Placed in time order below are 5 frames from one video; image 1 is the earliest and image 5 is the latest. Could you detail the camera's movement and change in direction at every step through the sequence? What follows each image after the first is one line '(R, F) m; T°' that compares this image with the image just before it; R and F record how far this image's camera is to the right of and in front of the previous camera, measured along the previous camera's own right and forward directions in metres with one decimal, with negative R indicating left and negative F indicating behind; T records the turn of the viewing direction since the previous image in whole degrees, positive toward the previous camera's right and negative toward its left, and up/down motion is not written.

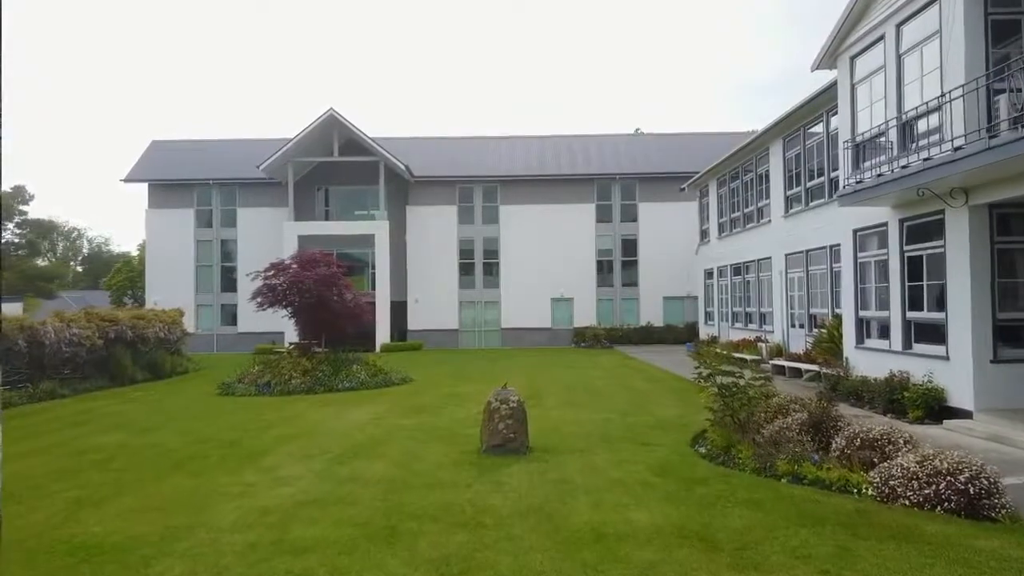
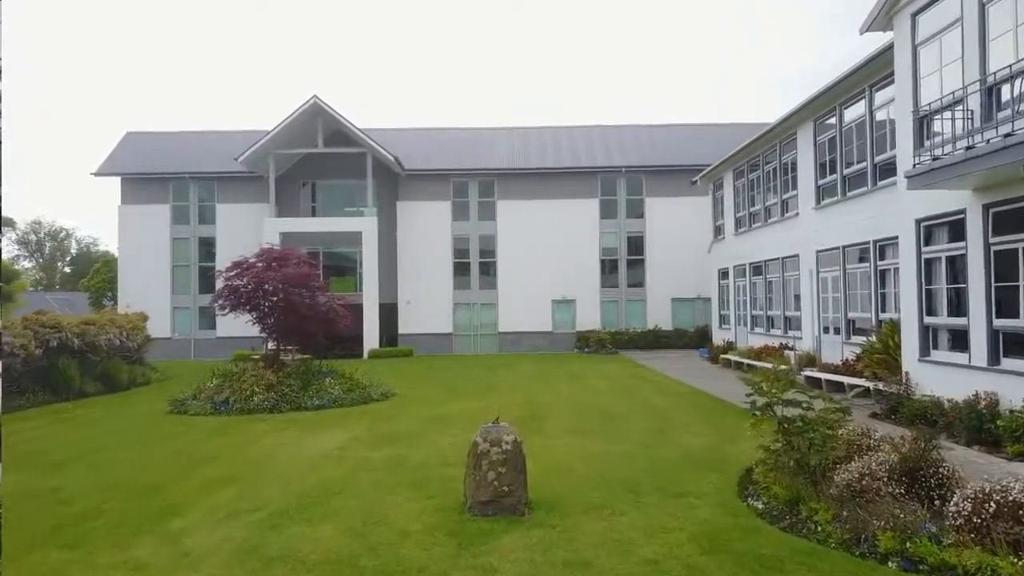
(0.0, +2.2) m; 0°
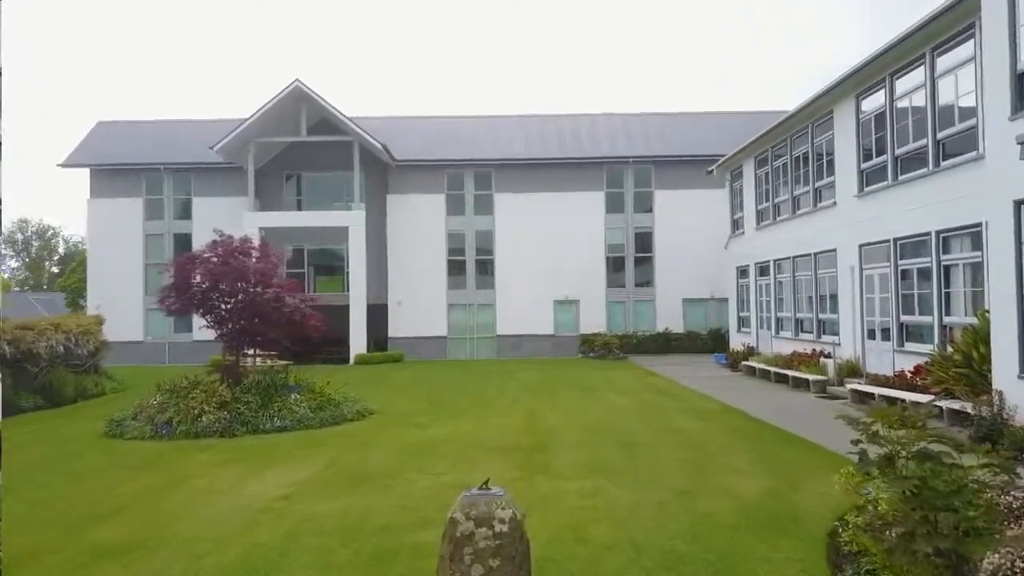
(0.0, +2.3) m; 0°
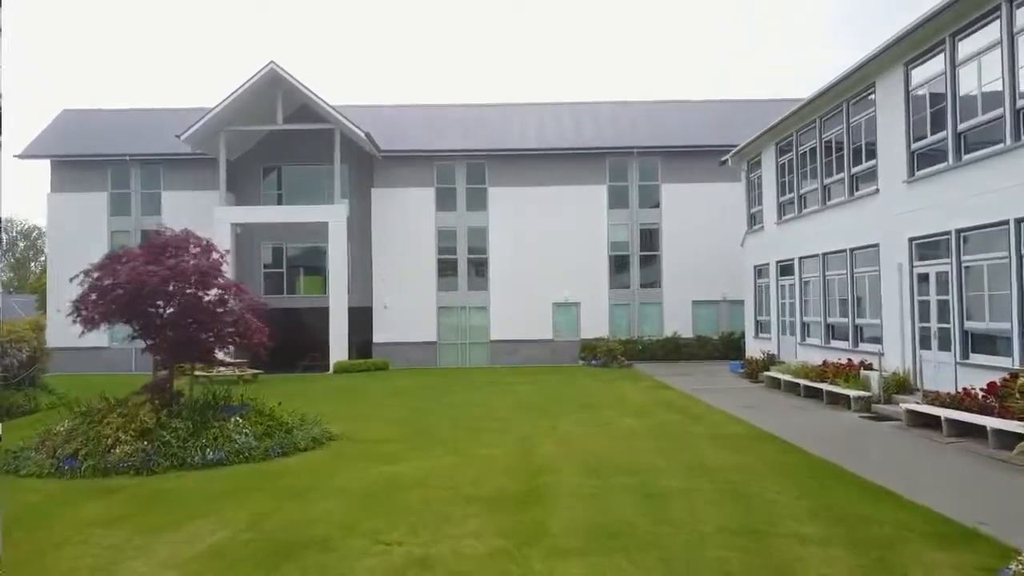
(+0.1, +2.3) m; 0°
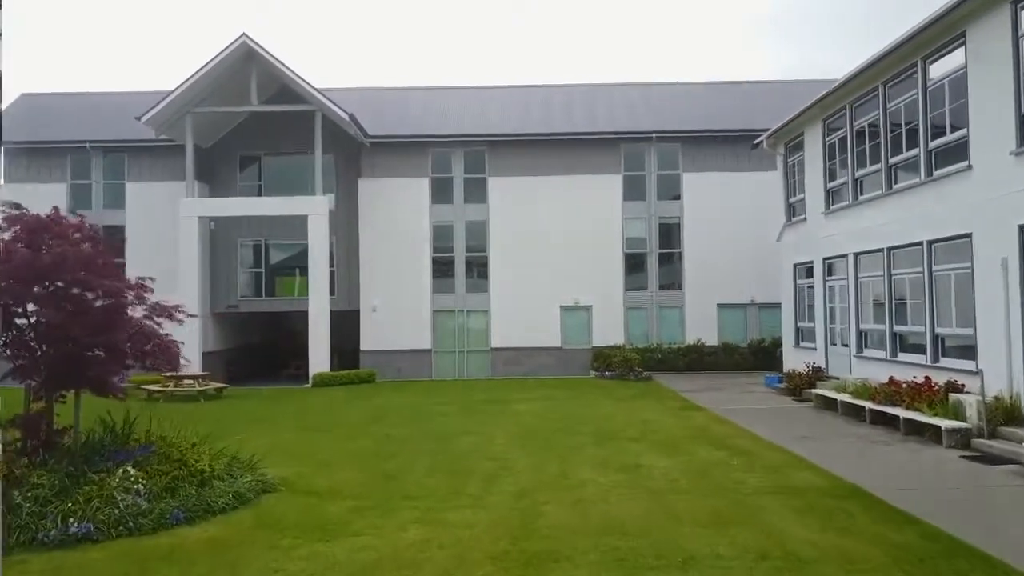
(+0.1, +2.9) m; -1°
